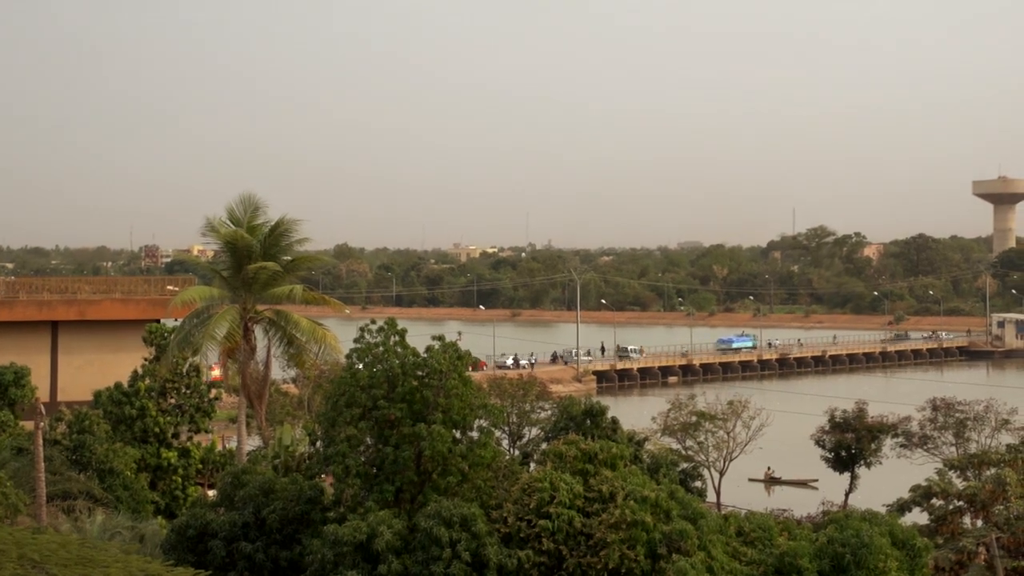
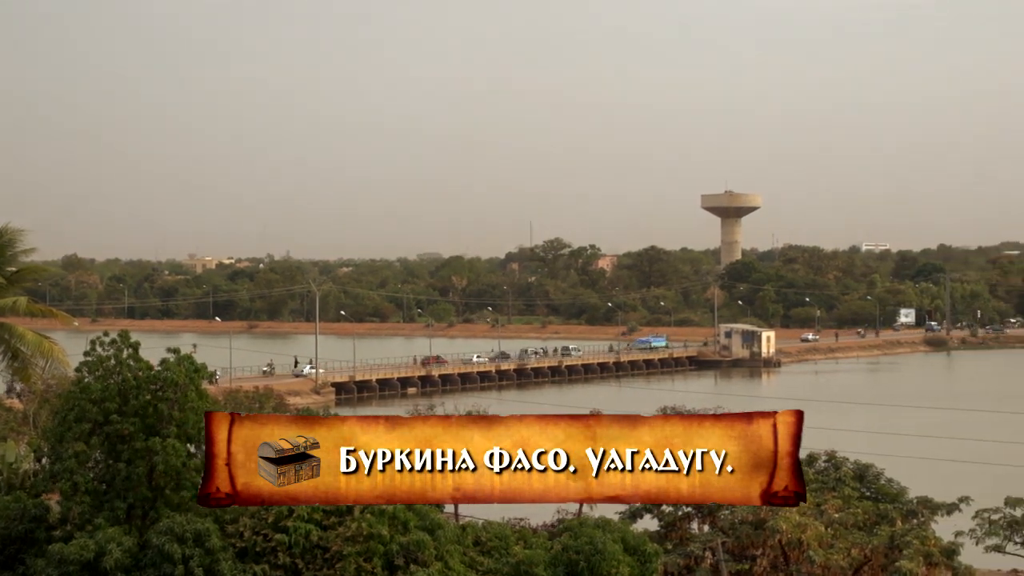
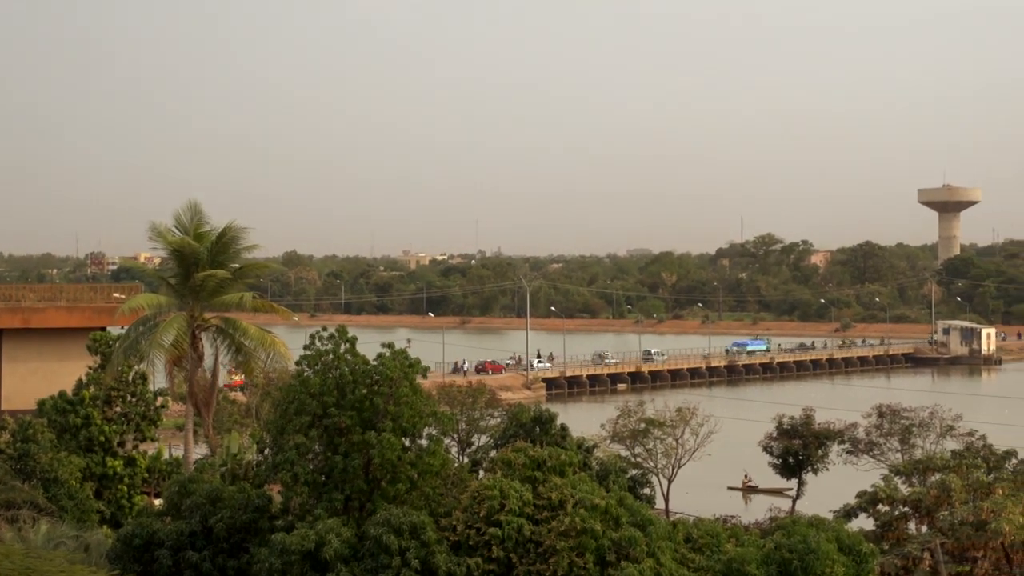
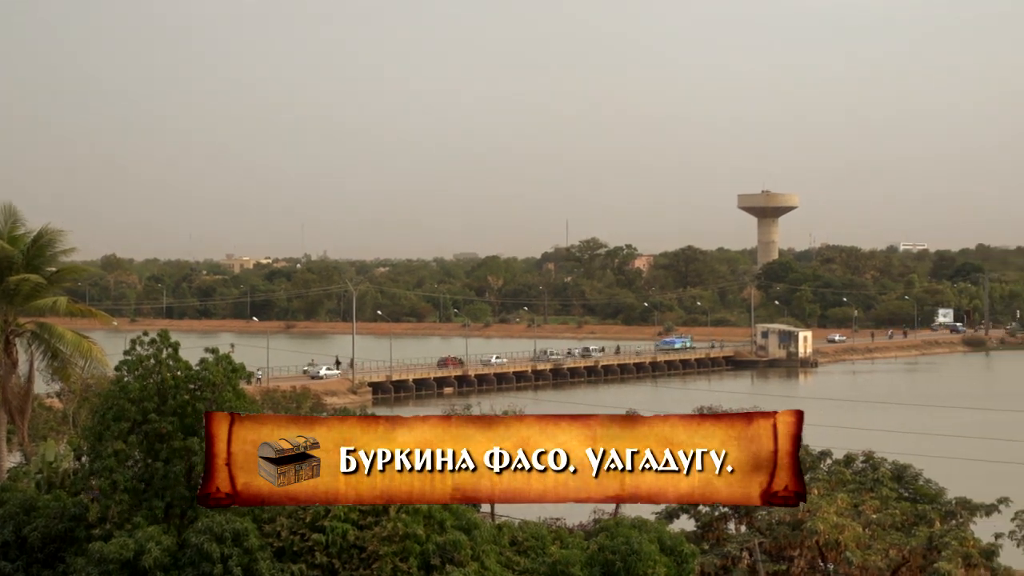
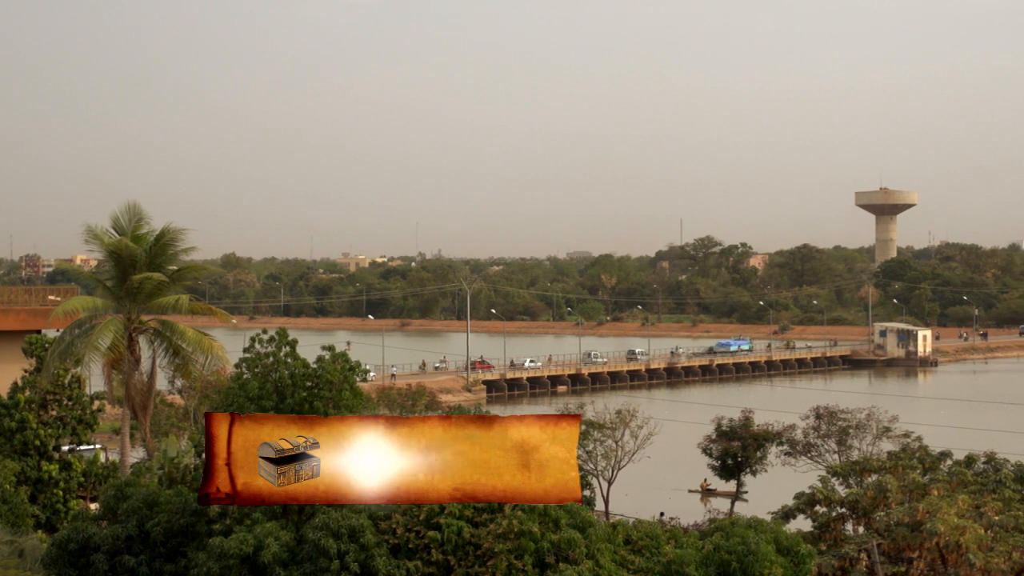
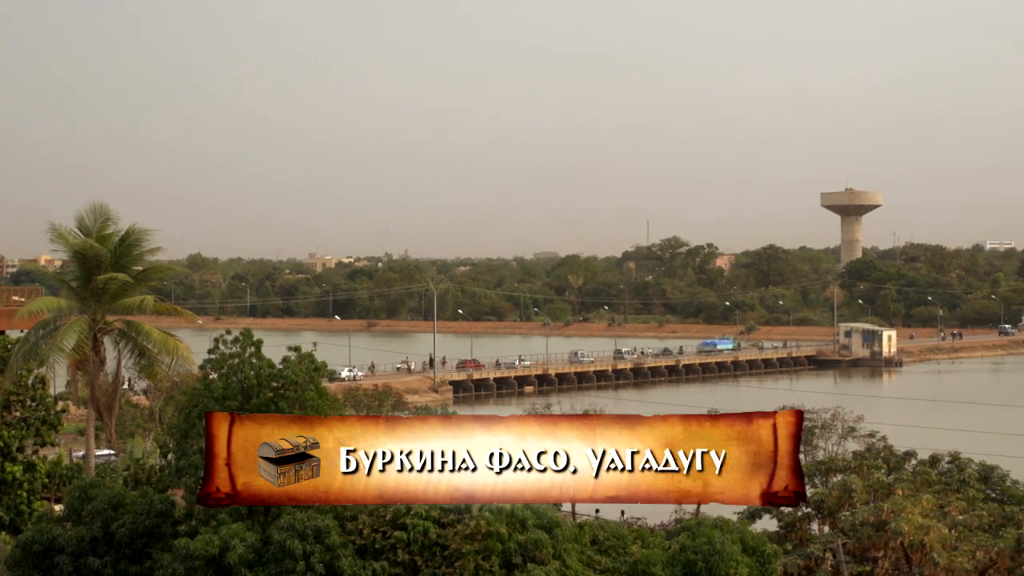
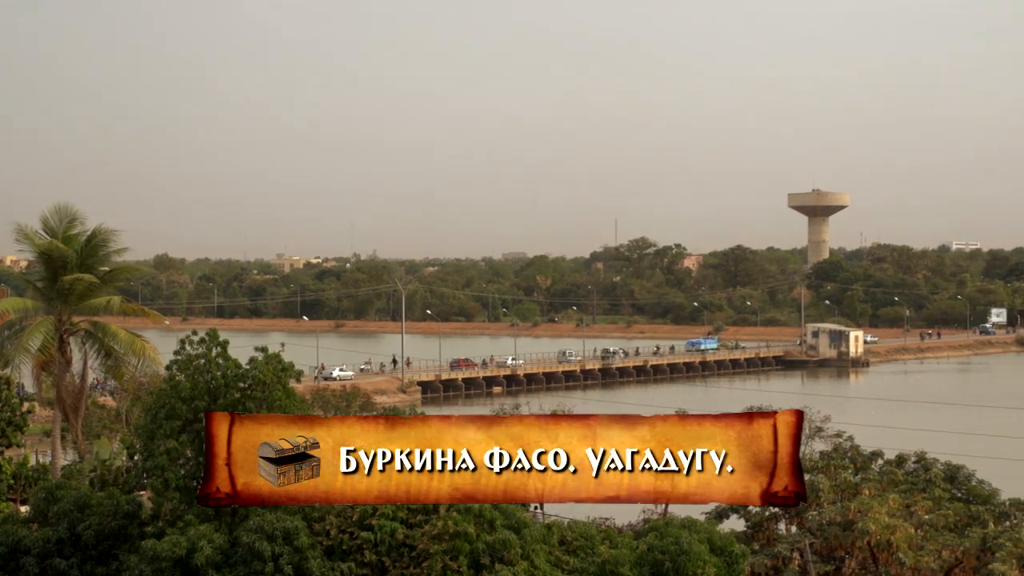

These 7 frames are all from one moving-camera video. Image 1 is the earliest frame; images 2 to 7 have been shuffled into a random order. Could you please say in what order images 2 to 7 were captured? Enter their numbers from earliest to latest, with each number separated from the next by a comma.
3, 5, 6, 7, 4, 2
